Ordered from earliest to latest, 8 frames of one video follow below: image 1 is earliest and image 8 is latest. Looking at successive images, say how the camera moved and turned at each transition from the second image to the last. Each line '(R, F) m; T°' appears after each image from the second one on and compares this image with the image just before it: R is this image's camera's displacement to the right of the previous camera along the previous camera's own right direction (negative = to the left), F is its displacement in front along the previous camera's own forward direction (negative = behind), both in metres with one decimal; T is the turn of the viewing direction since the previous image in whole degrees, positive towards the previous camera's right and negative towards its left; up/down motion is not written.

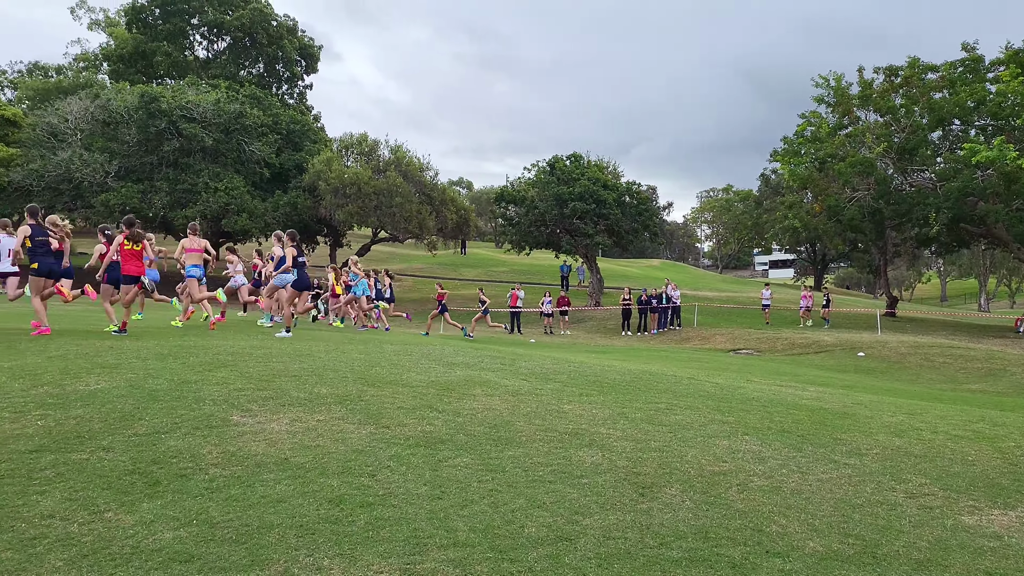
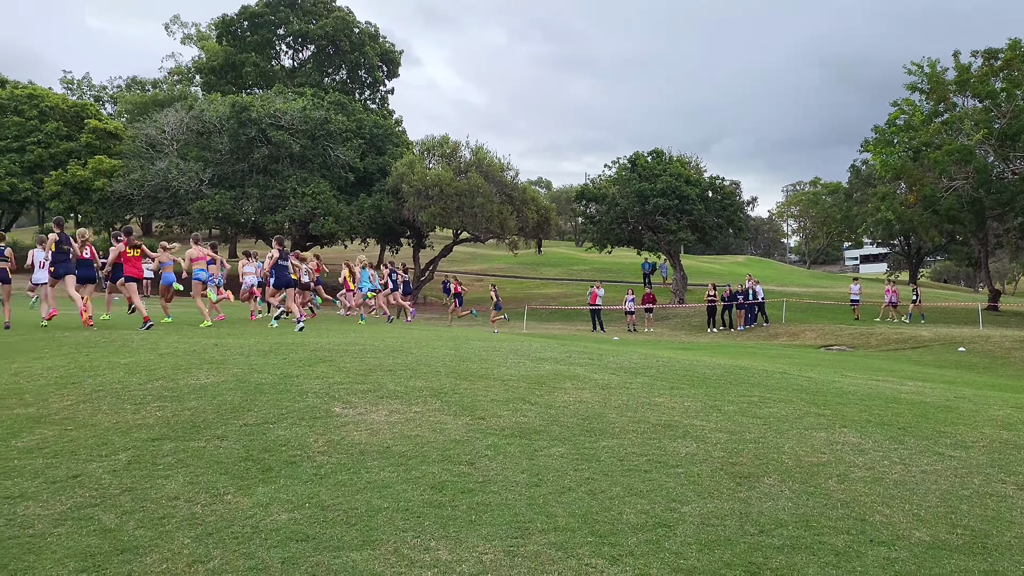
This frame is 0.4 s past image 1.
(-0.1, -0.1) m; -5°
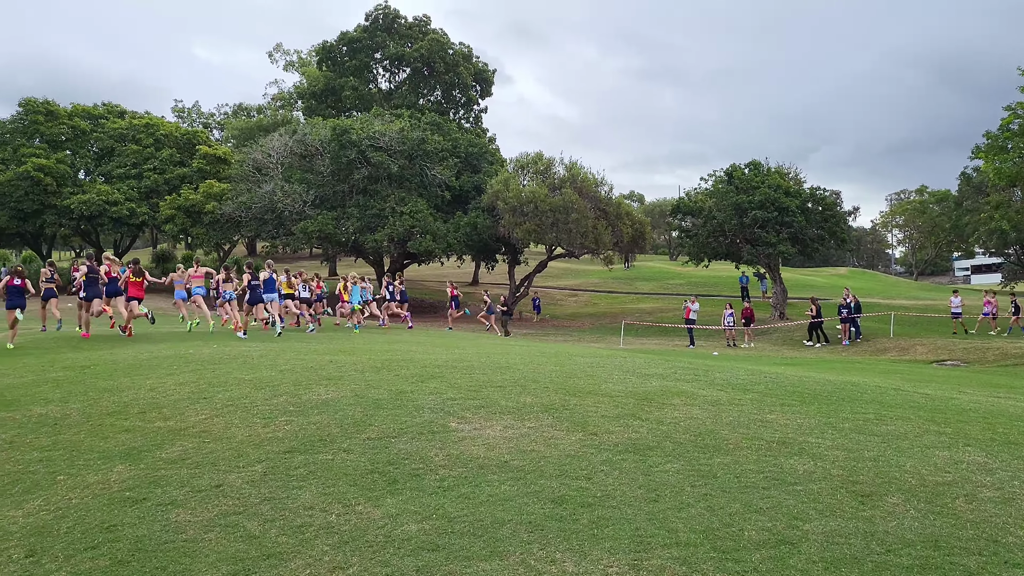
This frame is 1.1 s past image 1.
(-0.1, -0.1) m; -6°
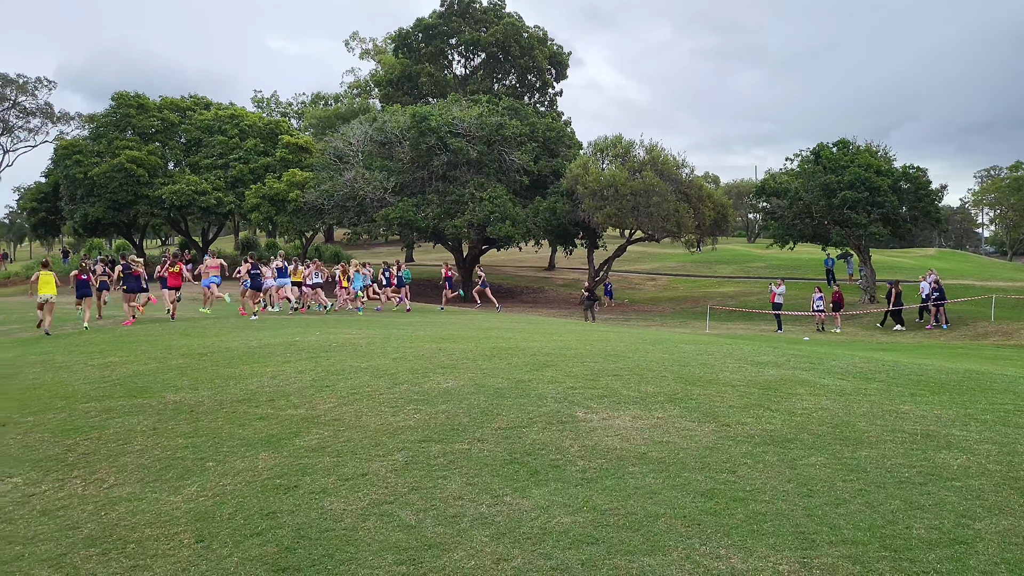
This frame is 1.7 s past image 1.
(-0.4, 0.0) m; -5°
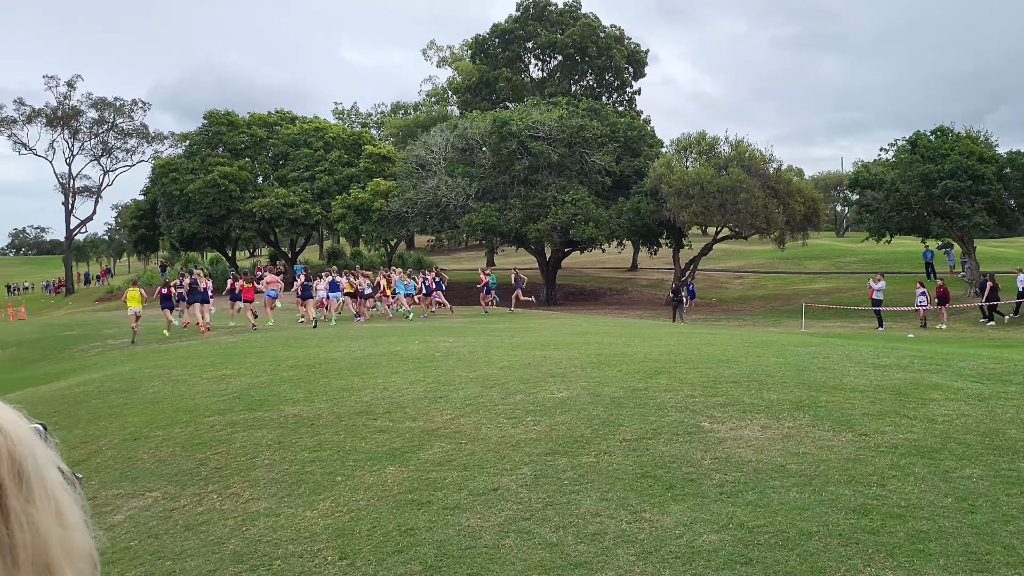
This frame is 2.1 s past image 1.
(-0.3, +0.1) m; -5°
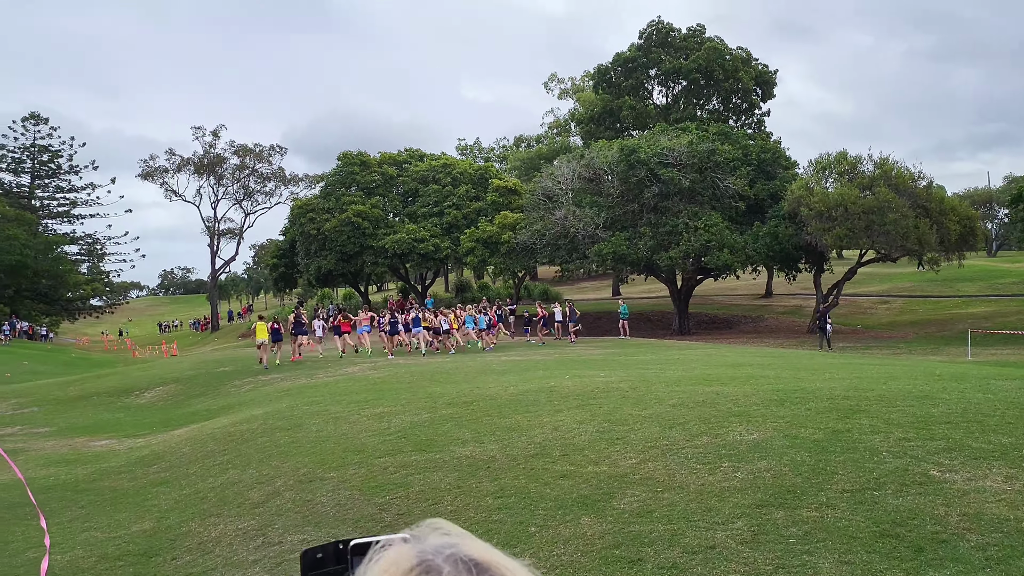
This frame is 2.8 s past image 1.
(-0.4, +0.3) m; -8°
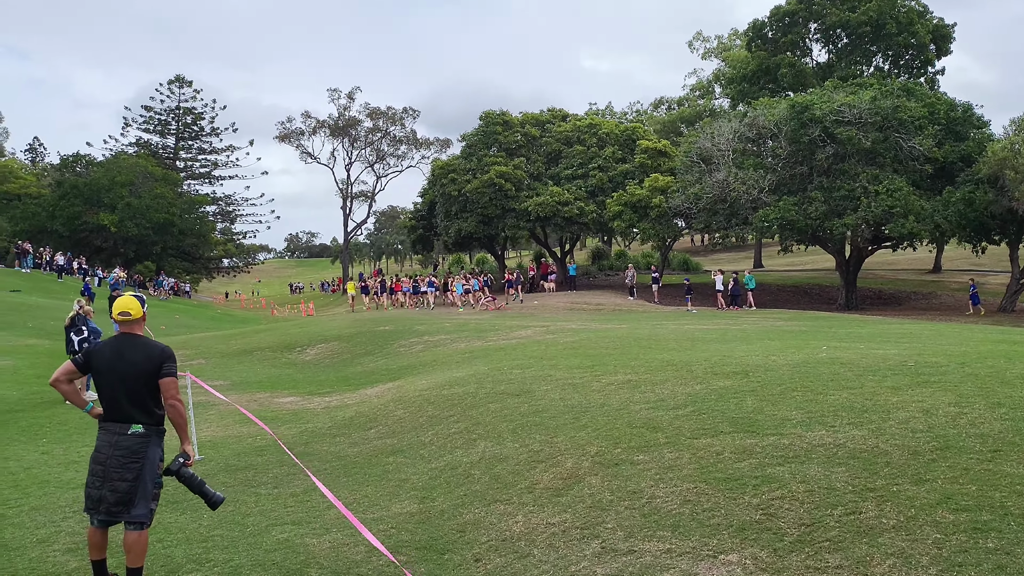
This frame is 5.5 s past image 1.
(-1.6, +1.5) m; -7°
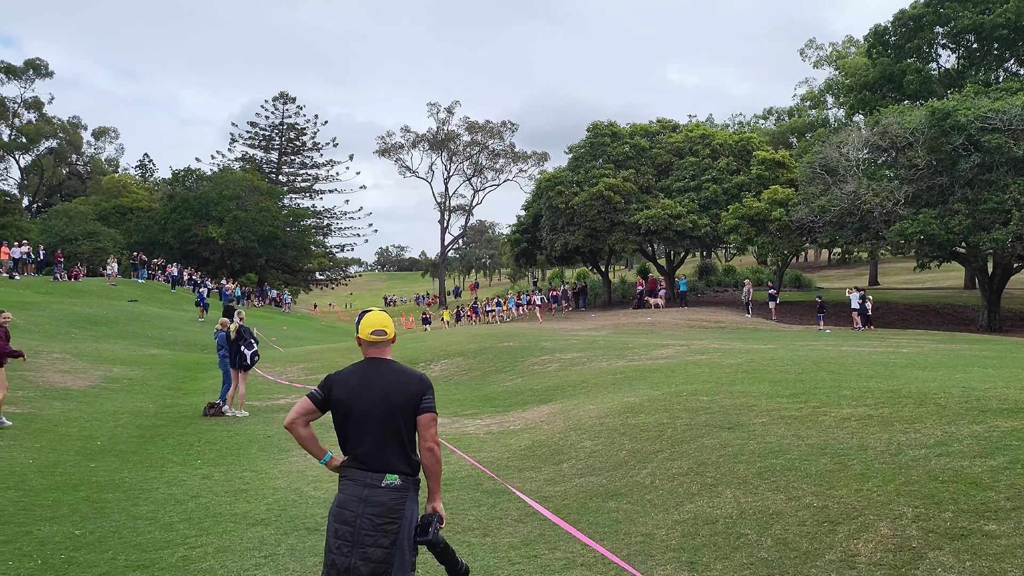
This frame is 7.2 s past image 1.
(-1.1, +1.0) m; -6°
